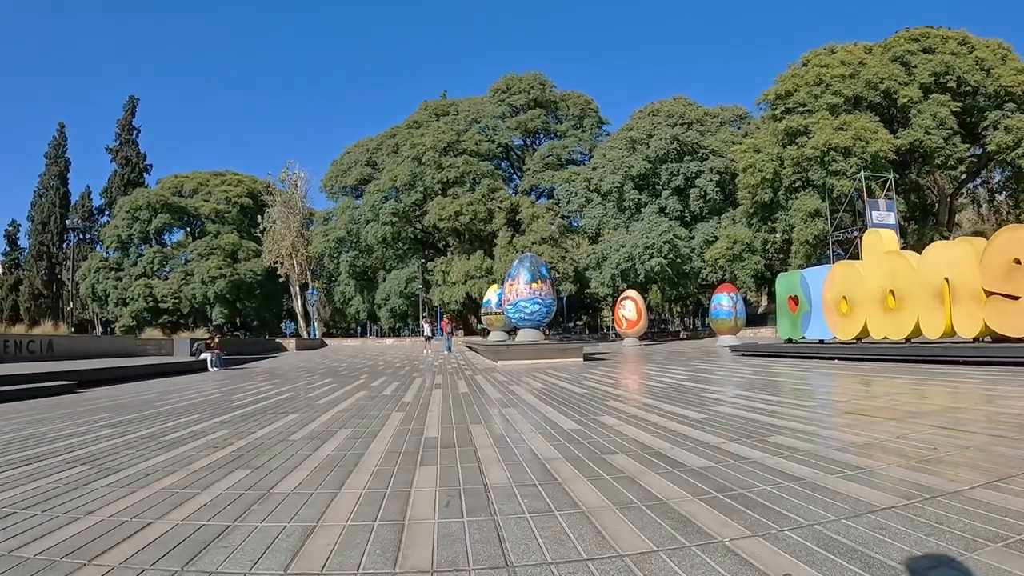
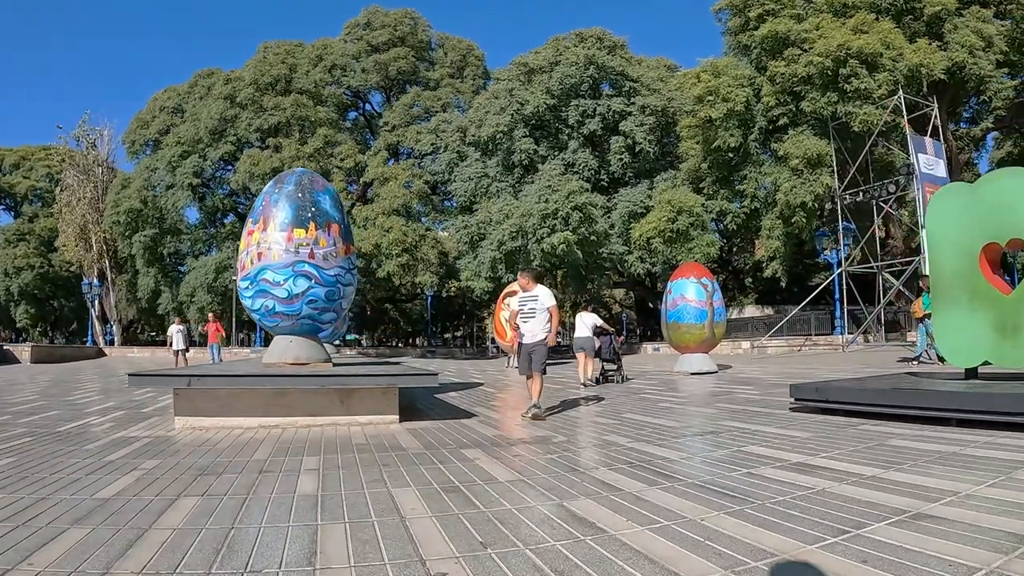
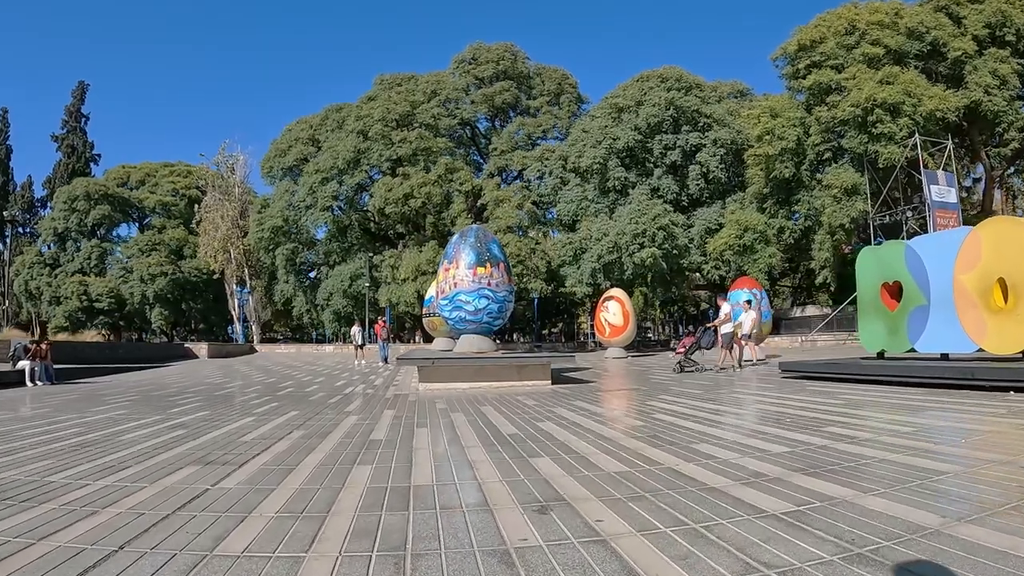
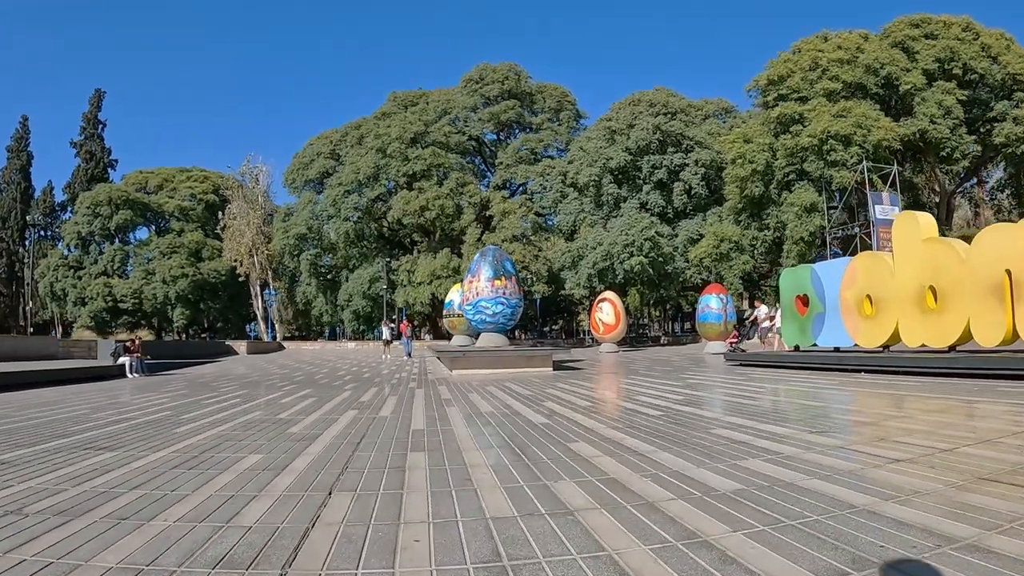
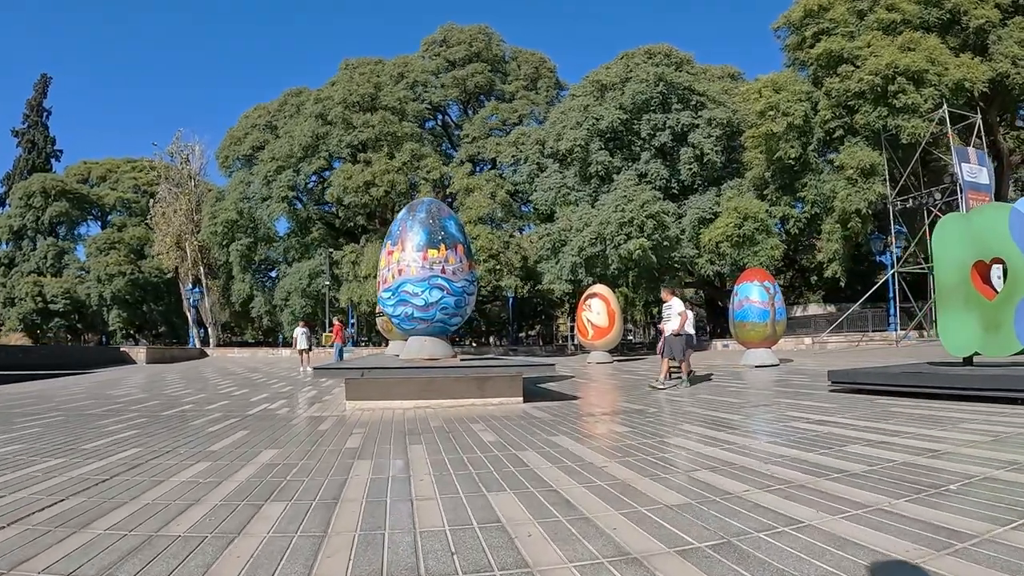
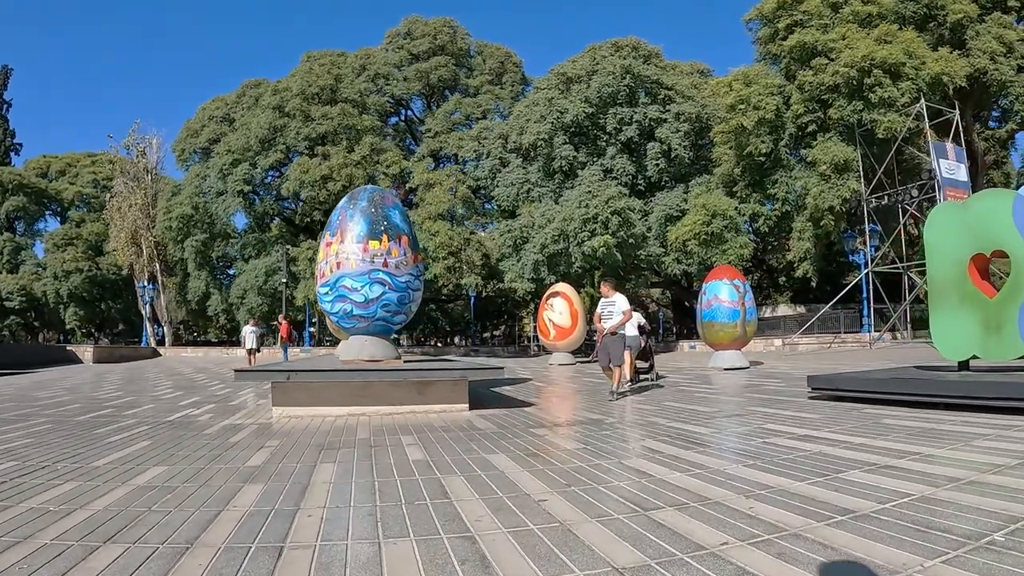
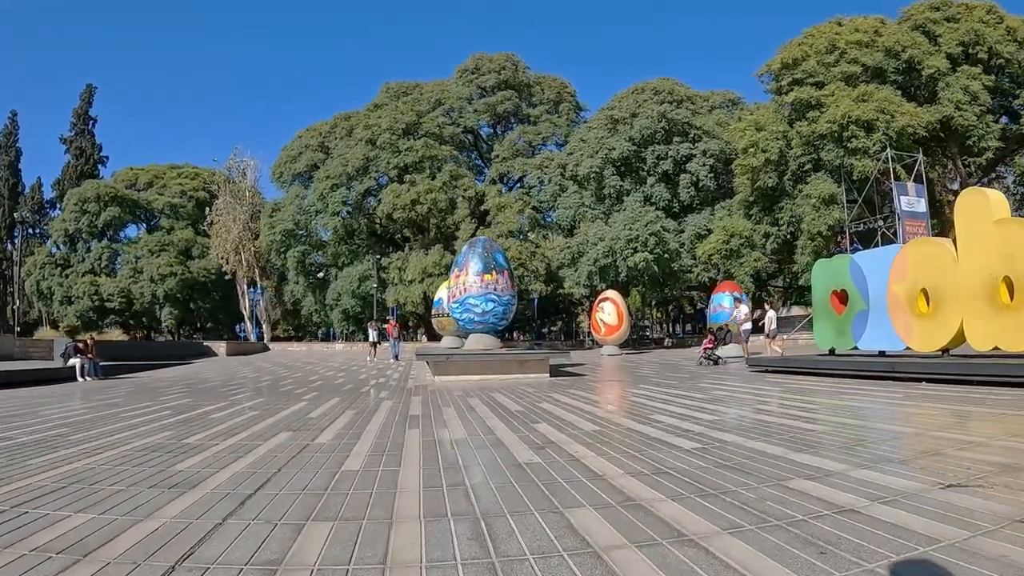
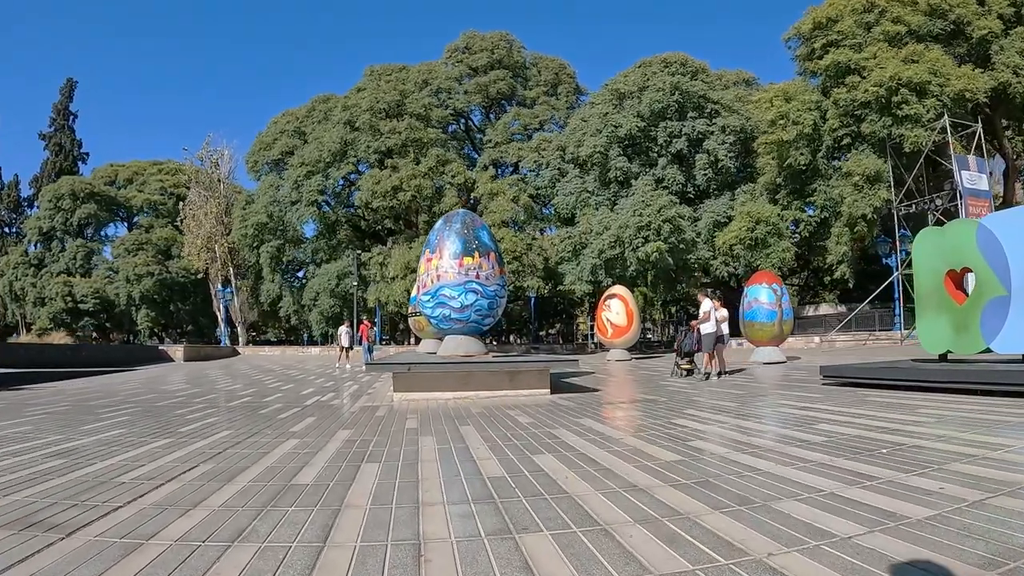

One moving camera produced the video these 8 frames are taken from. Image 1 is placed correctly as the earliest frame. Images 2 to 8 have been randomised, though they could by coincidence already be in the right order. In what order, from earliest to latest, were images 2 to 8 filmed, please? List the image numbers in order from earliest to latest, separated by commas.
4, 7, 3, 8, 5, 6, 2
